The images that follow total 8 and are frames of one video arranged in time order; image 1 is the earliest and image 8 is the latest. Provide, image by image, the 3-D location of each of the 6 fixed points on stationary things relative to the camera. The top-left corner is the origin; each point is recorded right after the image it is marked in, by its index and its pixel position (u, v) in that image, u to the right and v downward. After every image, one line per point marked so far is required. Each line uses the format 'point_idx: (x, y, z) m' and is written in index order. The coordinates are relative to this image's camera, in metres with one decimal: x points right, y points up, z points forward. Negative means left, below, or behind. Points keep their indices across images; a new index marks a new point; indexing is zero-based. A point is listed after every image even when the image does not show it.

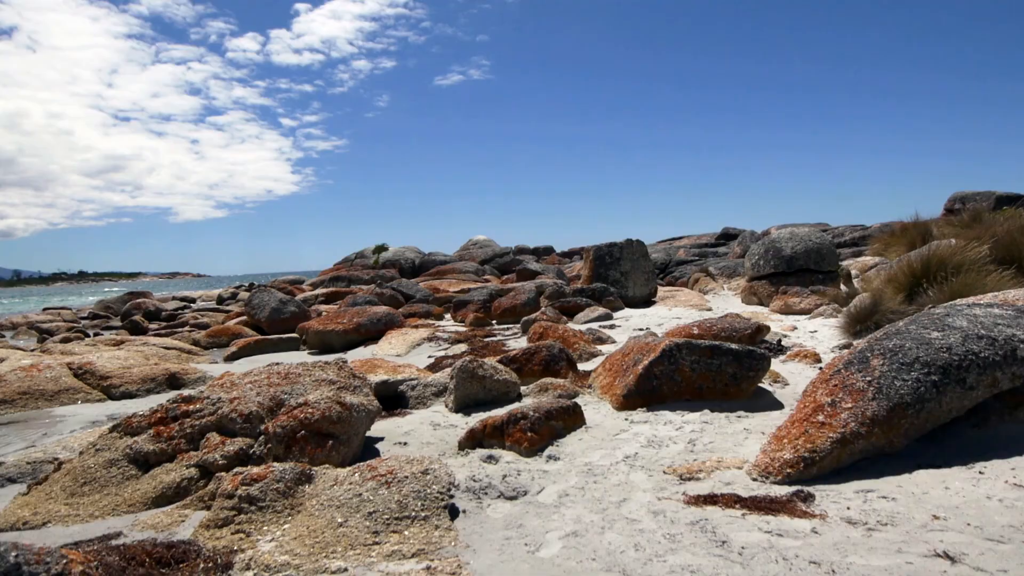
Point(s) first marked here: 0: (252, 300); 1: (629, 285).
0: (-5.8, -0.3, +16.5) m
1: (+2.2, +0.1, +13.9) m
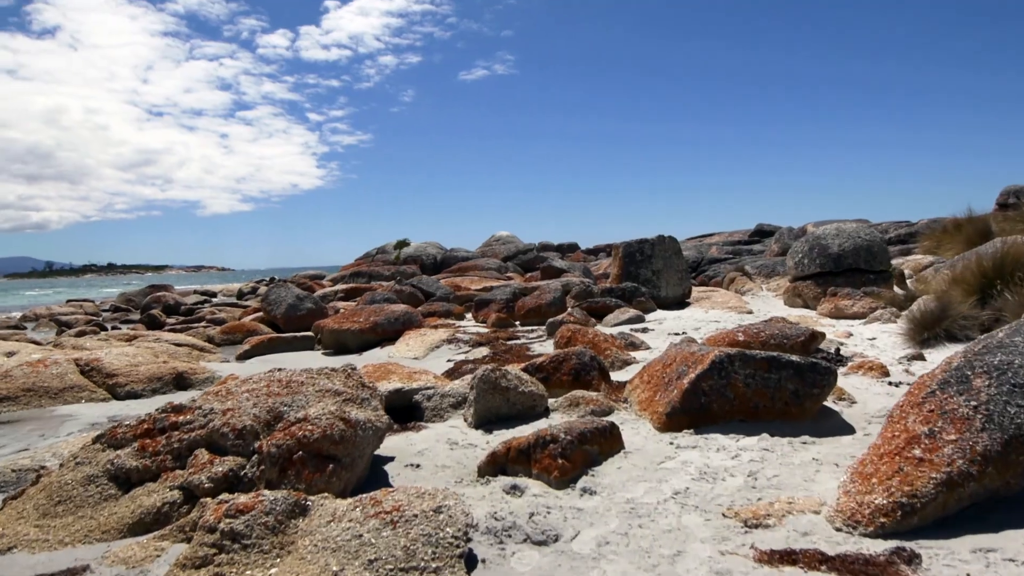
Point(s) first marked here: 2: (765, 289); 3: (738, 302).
0: (-5.3, -0.2, +16.0) m
1: (+2.6, 0.0, +13.2) m
2: (+5.3, 0.0, +15.6) m
3: (+4.1, -0.2, +13.4) m
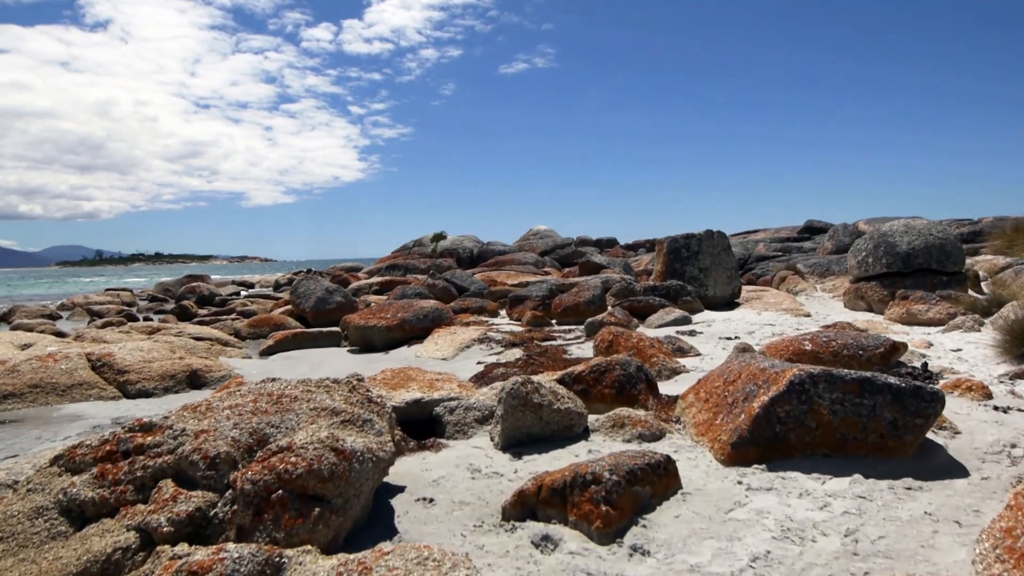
0: (-4.5, 0.0, +15.6) m
1: (+3.3, +0.1, +12.3) m
2: (+6.0, 0.0, +14.6) m
3: (+4.7, -0.2, +12.4) m
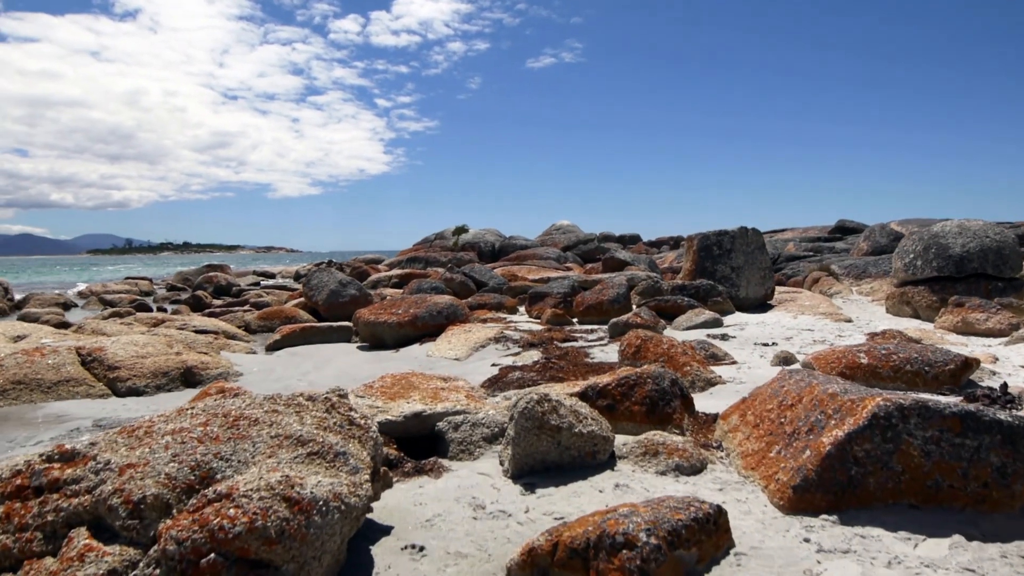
0: (-4.1, +0.2, +15.0) m
1: (+3.6, +0.1, +11.5) m
2: (+6.4, -0.1, +13.8) m
3: (+5.0, -0.3, +11.6) m
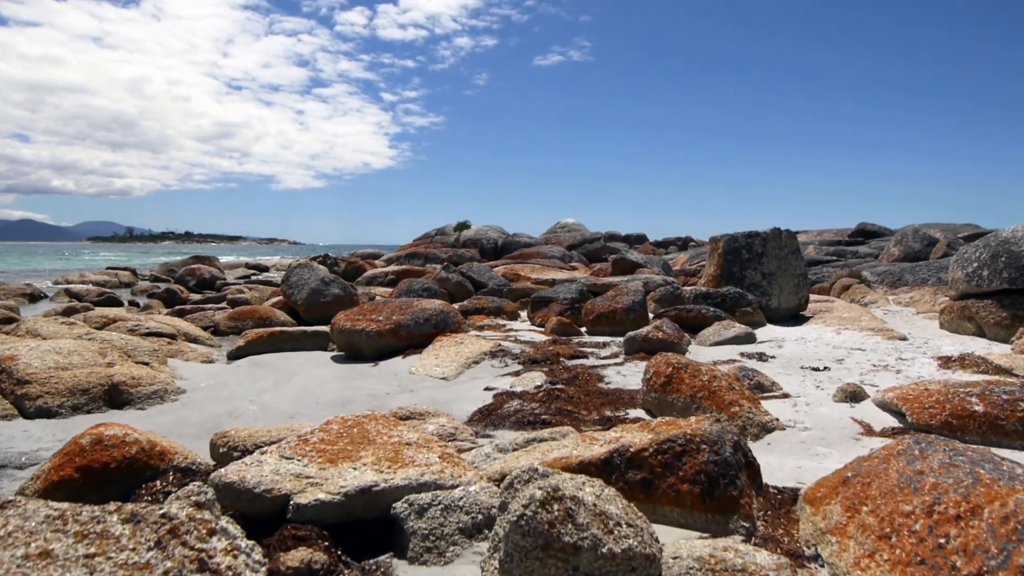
0: (-4.1, +0.2, +13.6) m
1: (+3.6, -0.1, +10.1) m
2: (+6.4, -0.3, +12.3) m
3: (+5.0, -0.4, +10.2) m
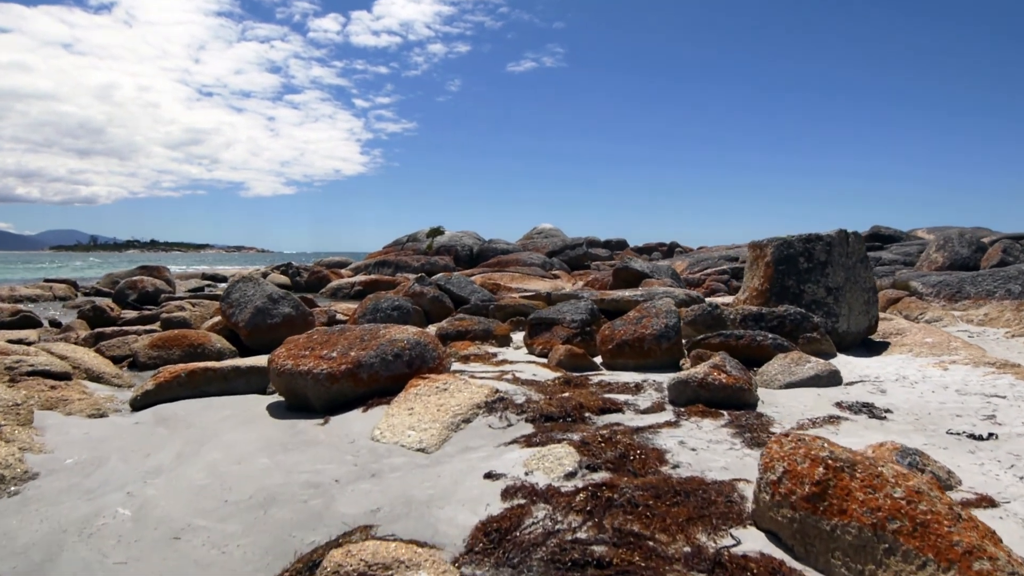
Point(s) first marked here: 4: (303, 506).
0: (-4.3, -0.1, +11.2) m
1: (+3.5, -0.3, +8.0) m
2: (+6.3, -0.5, +10.3) m
3: (+4.9, -0.6, +8.1) m
4: (-1.1, -1.2, +4.1) m
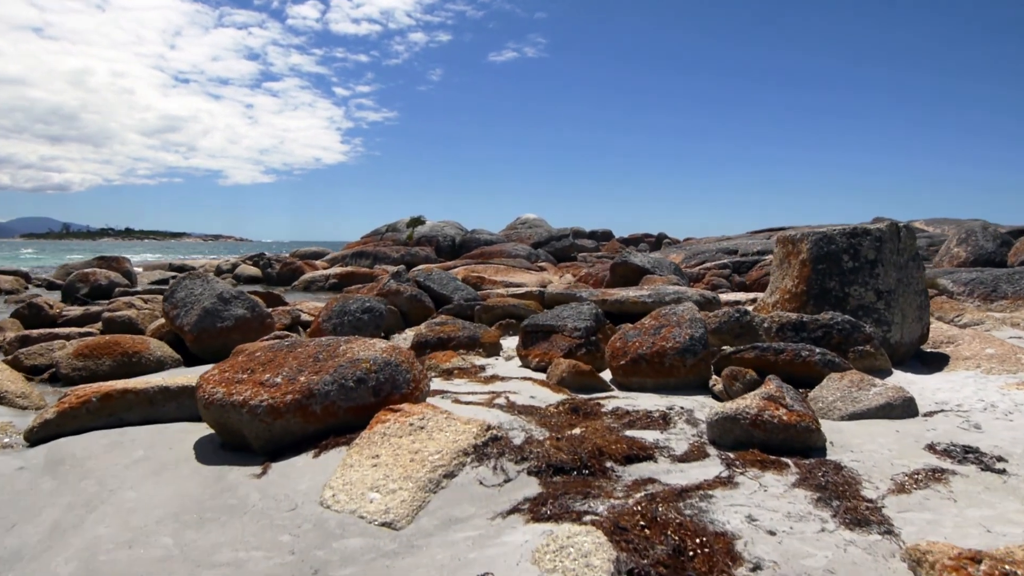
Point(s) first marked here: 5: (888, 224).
0: (-4.4, 0.0, +9.7) m
1: (+3.5, -0.3, +6.7) m
2: (+6.2, -0.5, +9.1) m
3: (+4.9, -0.7, +6.9) m
4: (-1.1, -1.3, +2.7) m
5: (+3.5, +0.6, +7.1) m
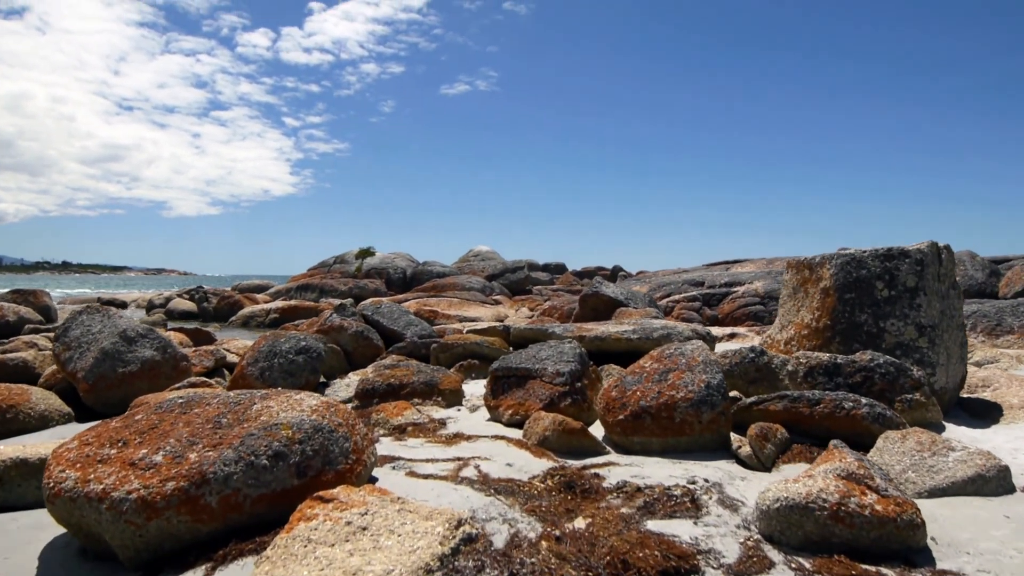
0: (-4.8, -0.4, +8.1) m
1: (+3.2, -0.6, +5.6) m
2: (+5.8, -0.8, +8.1) m
3: (+4.6, -0.9, +5.8) m
4: (-1.1, -1.4, +1.3) m
5: (+3.3, +0.3, +6.0) m
